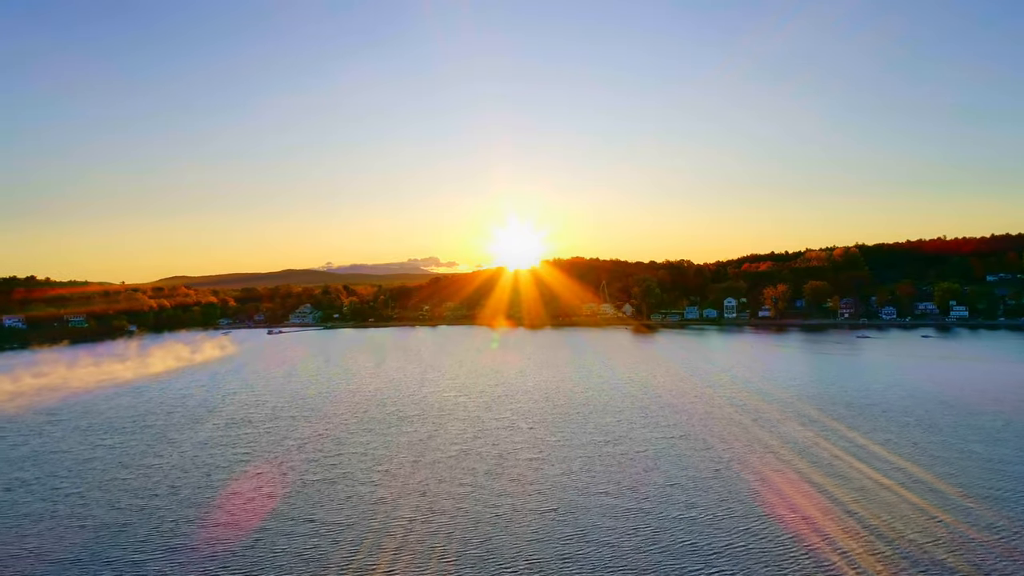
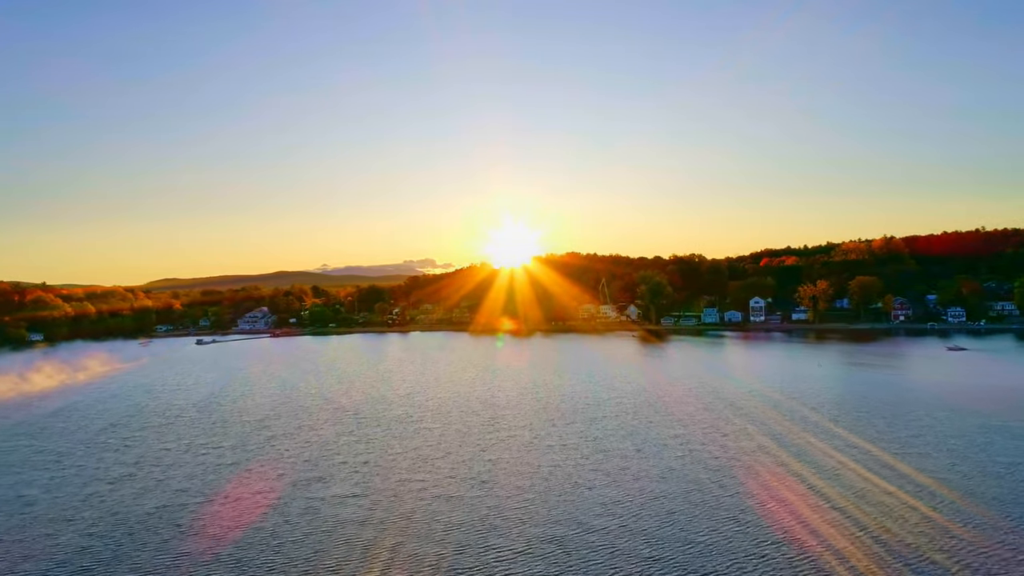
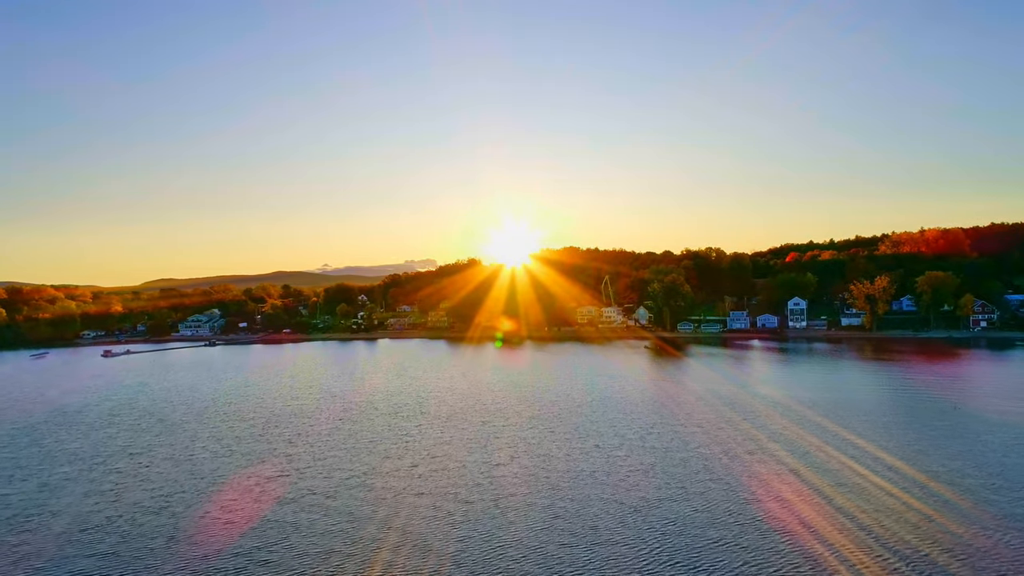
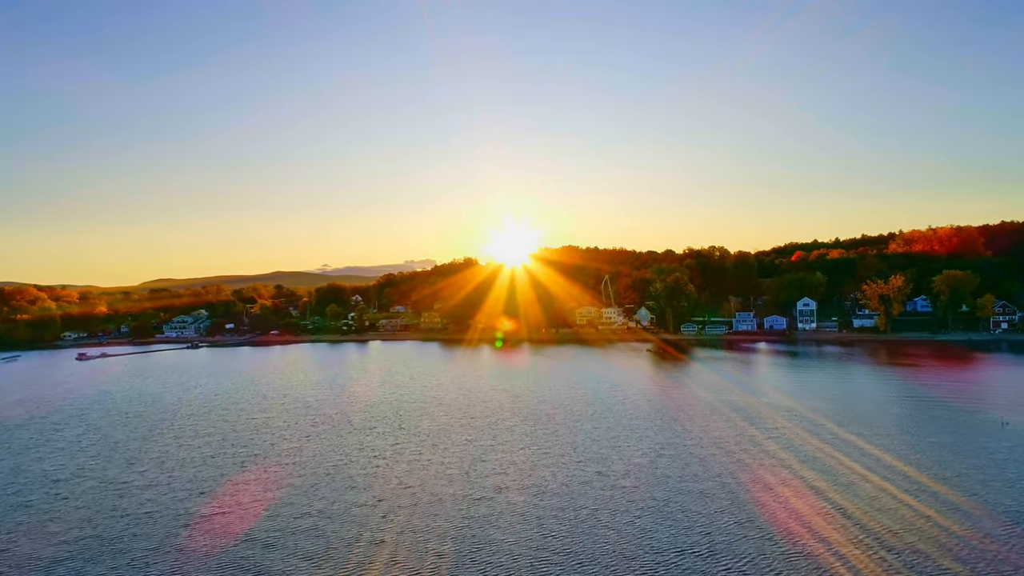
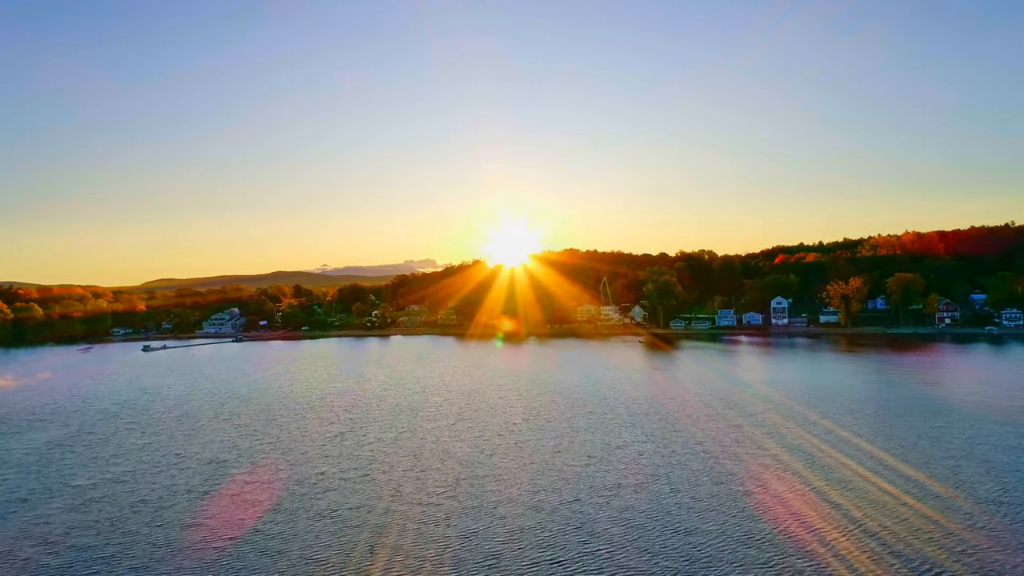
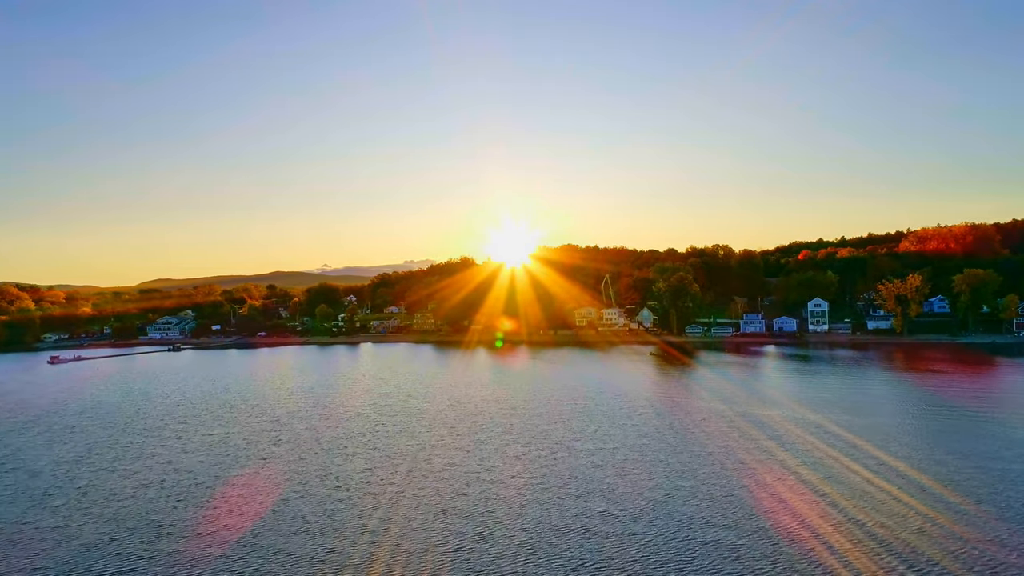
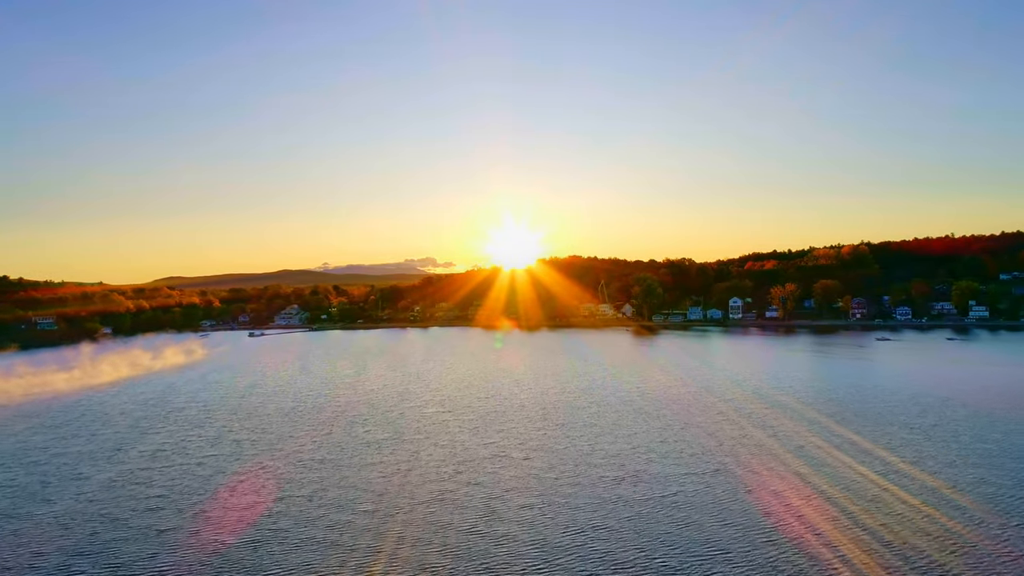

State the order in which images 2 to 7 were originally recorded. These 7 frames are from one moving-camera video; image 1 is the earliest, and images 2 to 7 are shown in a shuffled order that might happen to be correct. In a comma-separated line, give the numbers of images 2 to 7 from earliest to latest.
7, 2, 5, 3, 4, 6
